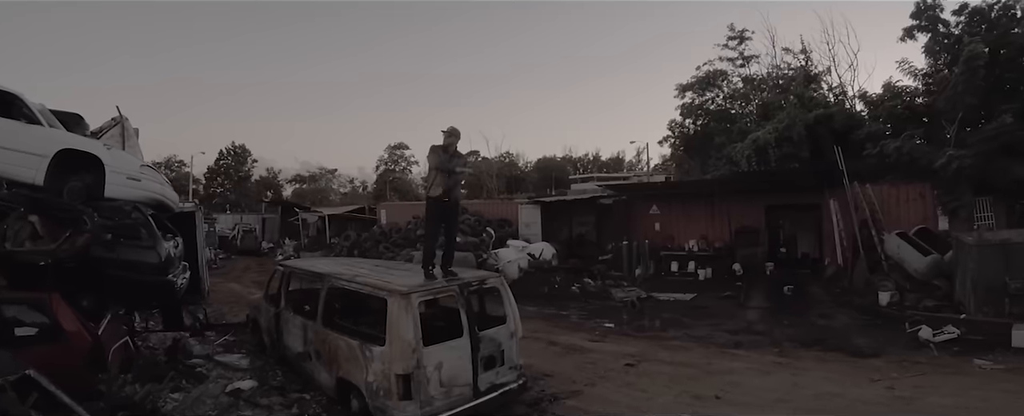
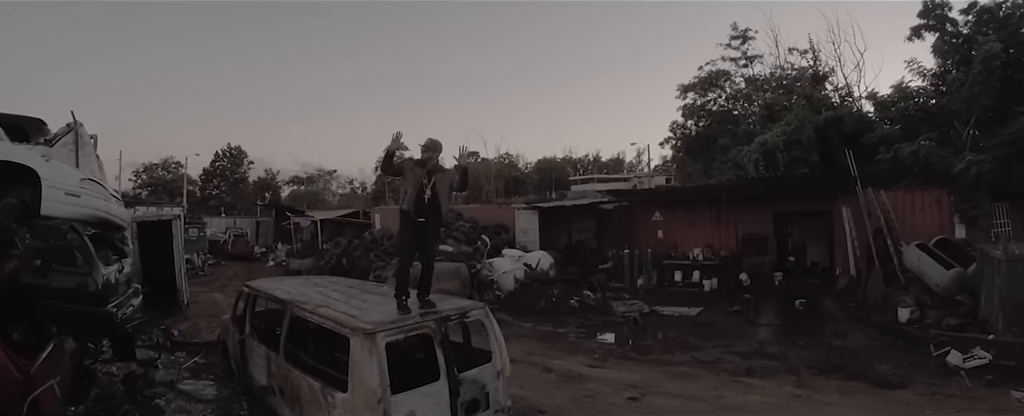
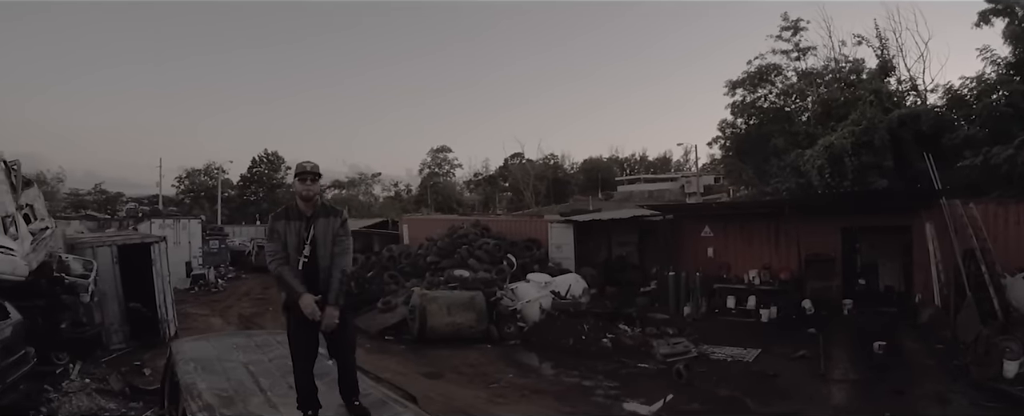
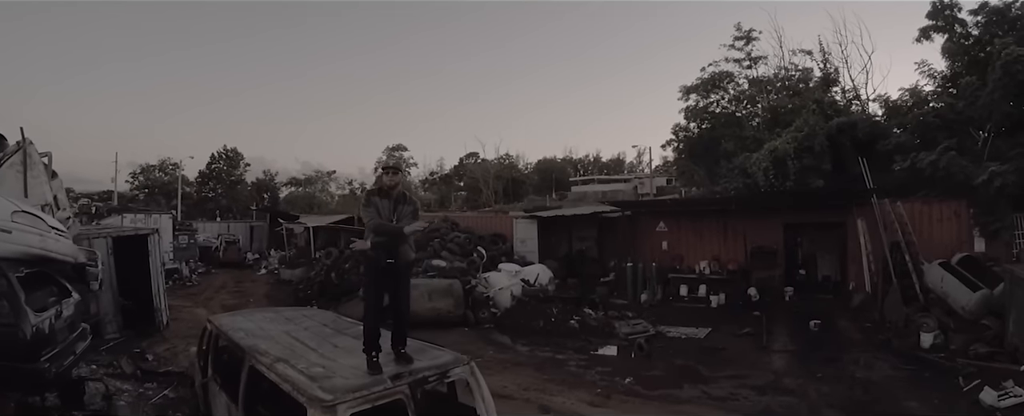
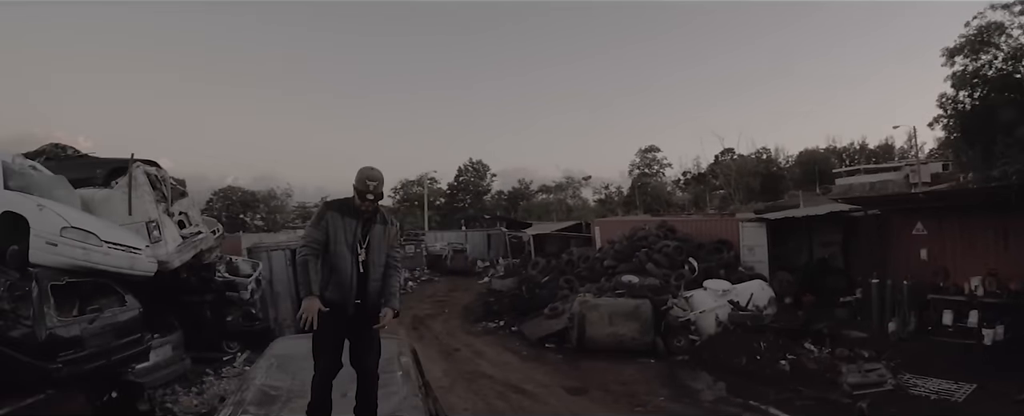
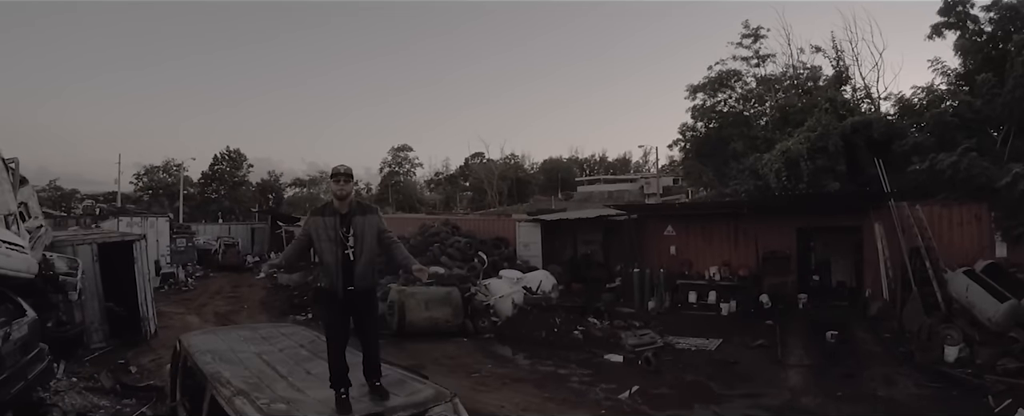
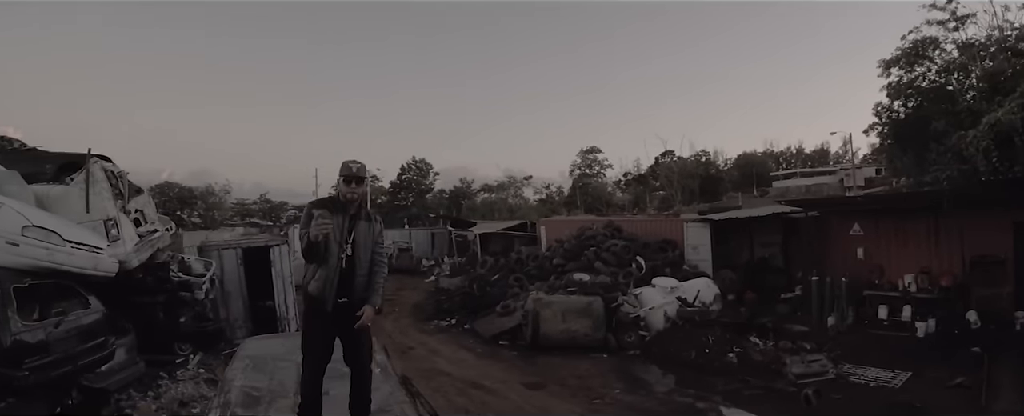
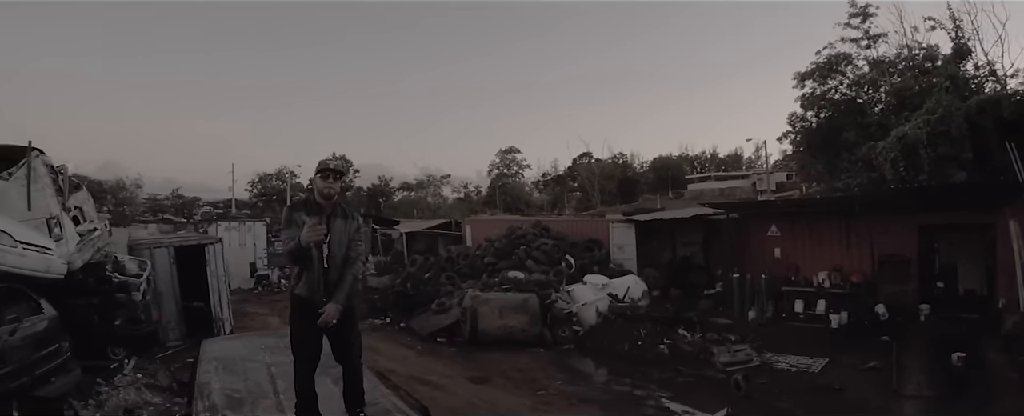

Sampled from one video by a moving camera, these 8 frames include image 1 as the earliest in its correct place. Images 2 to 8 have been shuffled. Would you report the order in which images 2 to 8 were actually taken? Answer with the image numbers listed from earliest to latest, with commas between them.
2, 4, 6, 3, 8, 7, 5
